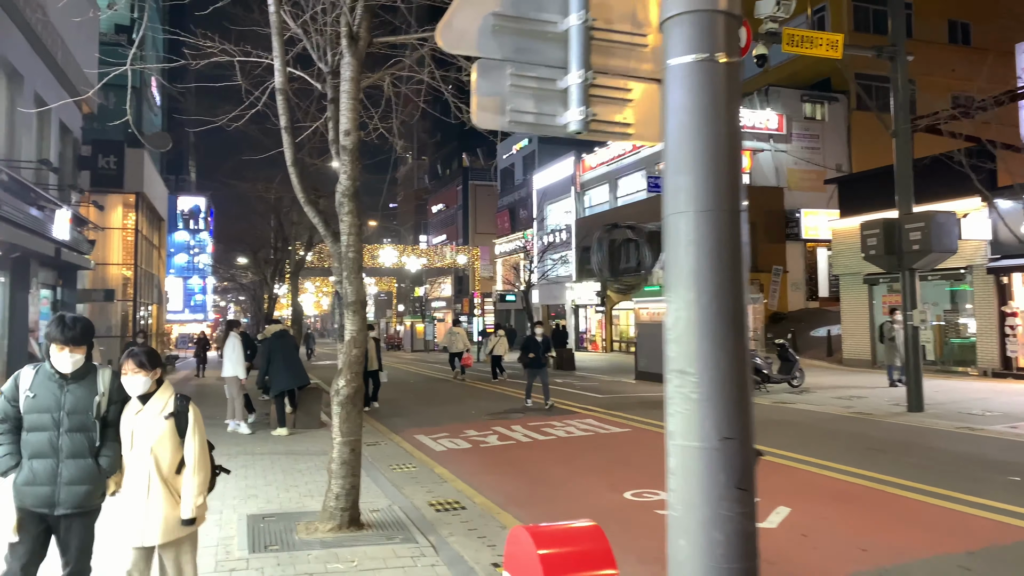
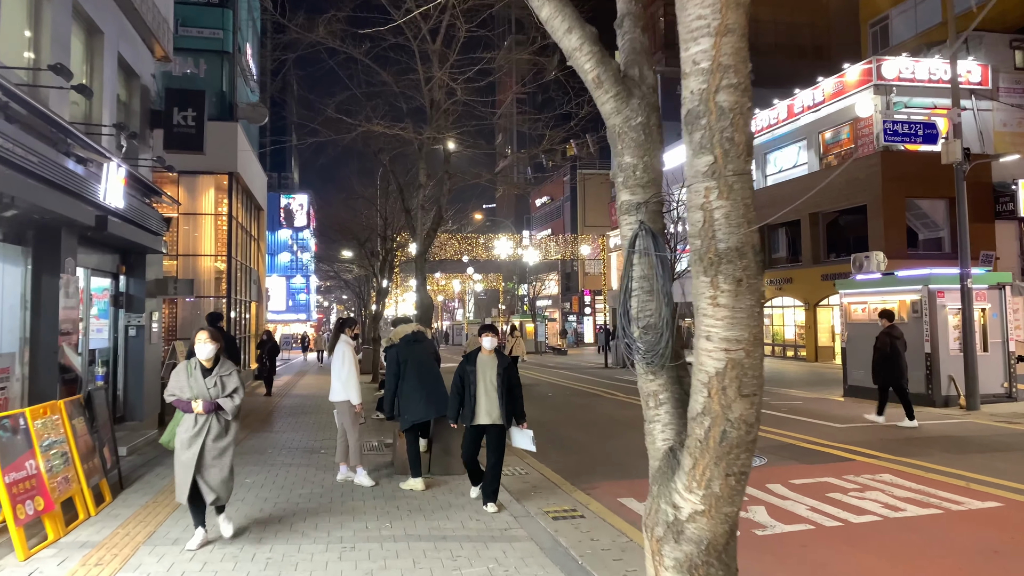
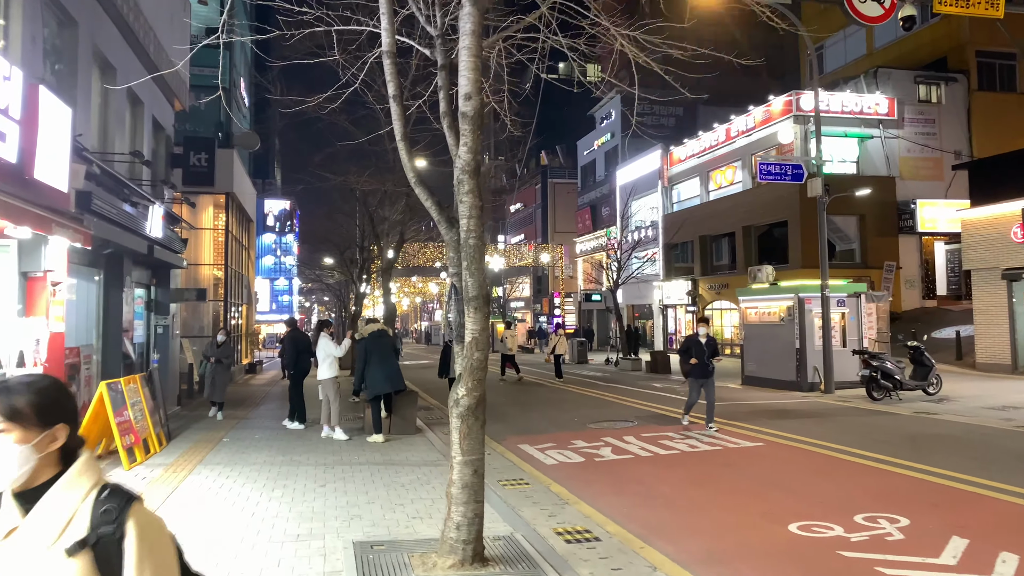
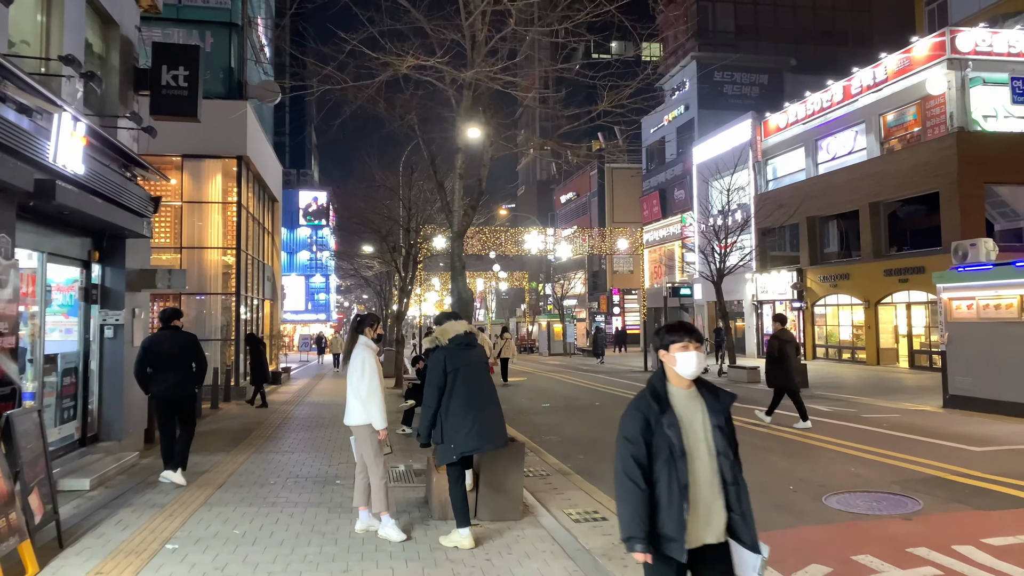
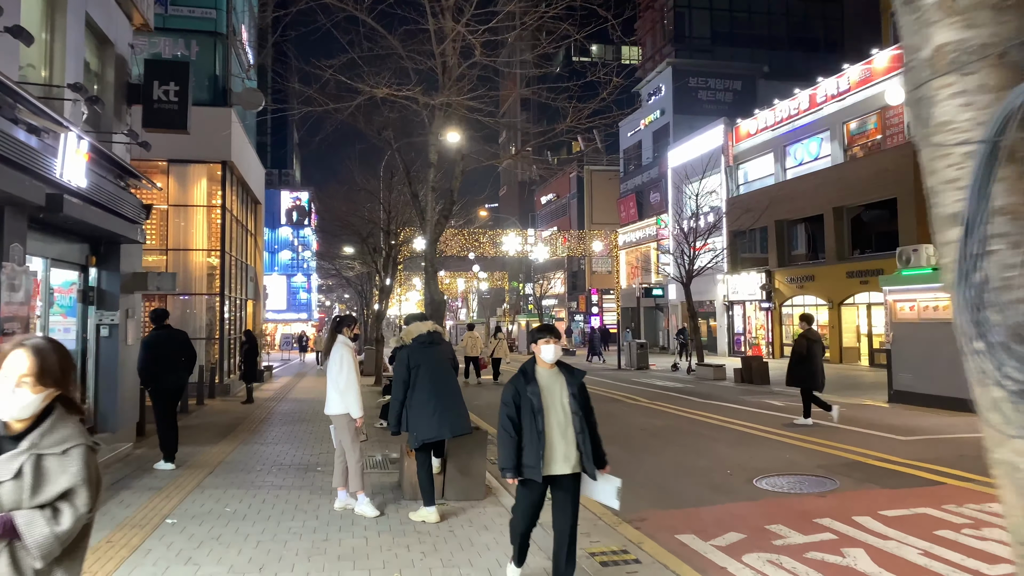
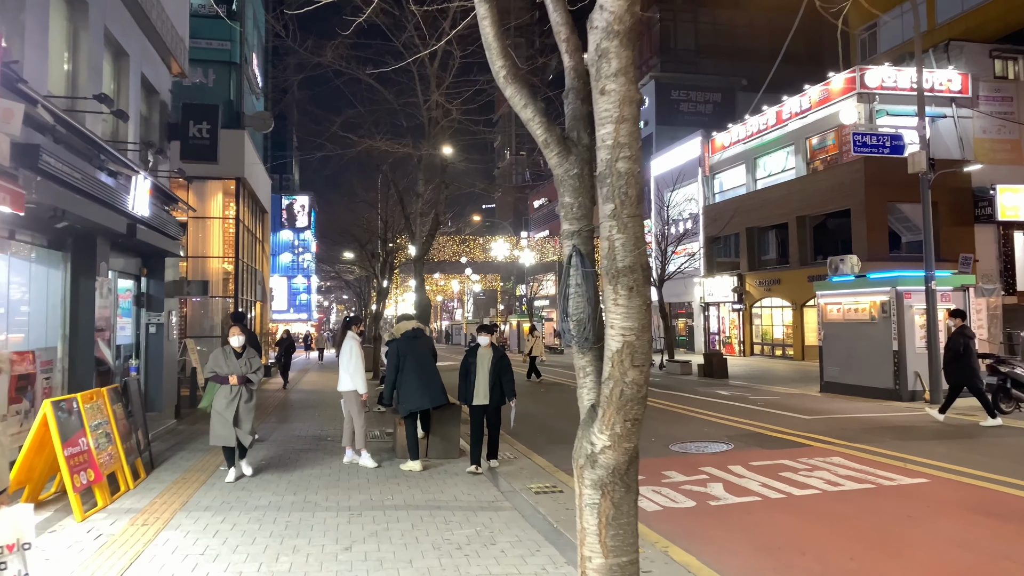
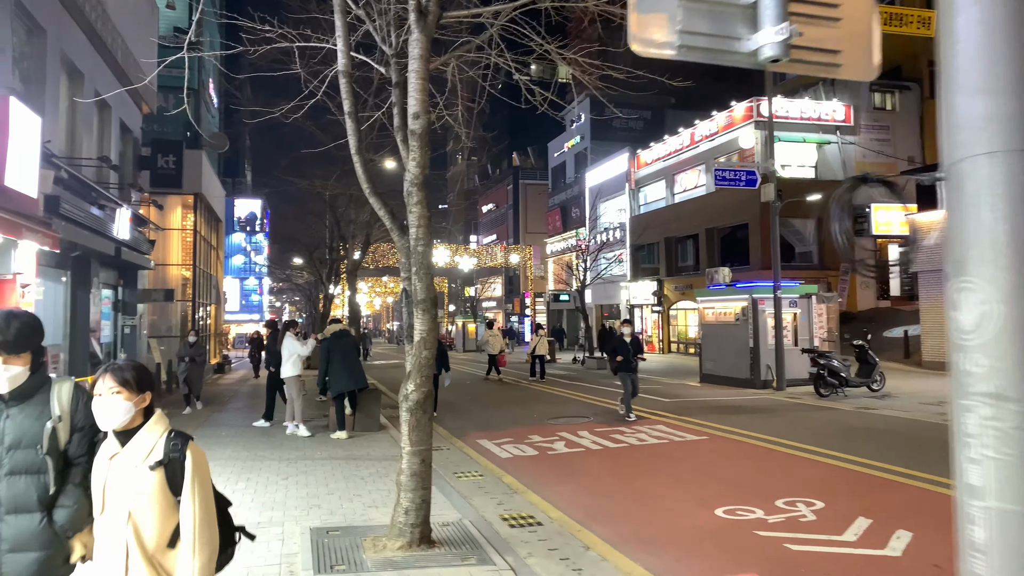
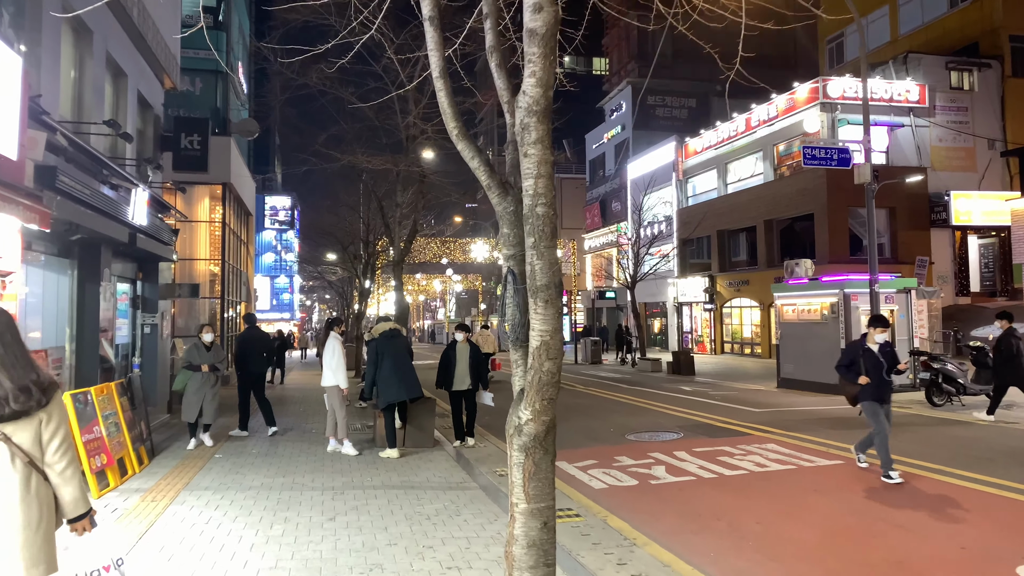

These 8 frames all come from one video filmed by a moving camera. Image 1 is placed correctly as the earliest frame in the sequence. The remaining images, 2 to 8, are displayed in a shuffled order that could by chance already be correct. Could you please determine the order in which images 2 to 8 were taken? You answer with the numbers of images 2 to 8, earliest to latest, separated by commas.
7, 3, 8, 6, 2, 5, 4
